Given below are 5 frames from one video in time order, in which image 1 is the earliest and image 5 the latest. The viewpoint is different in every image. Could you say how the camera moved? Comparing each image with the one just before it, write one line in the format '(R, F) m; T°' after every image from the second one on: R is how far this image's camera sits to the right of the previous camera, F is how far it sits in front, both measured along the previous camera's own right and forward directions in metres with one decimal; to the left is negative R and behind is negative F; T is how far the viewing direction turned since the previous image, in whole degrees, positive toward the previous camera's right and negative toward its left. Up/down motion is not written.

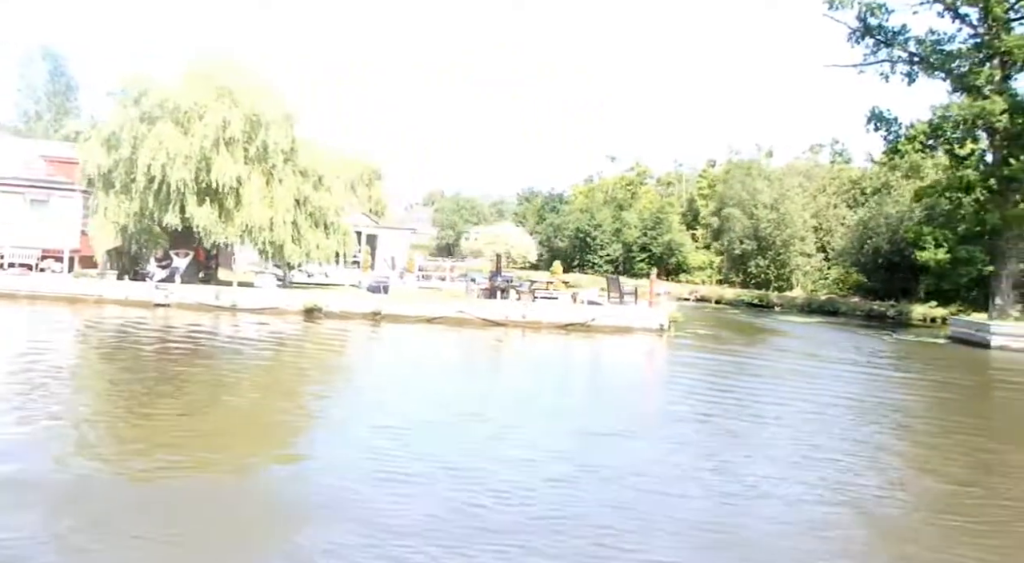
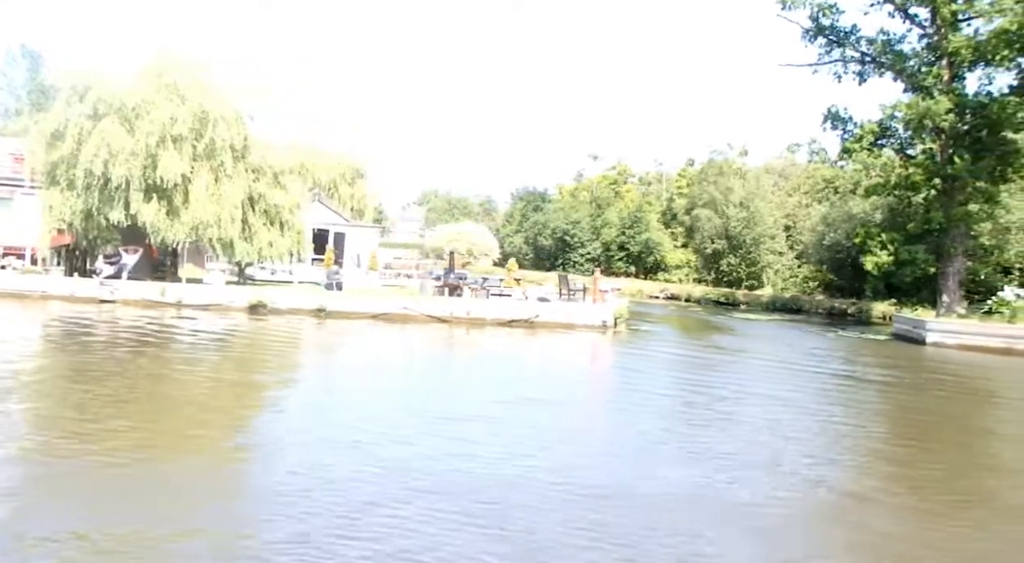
(+1.1, -0.2) m; 0°
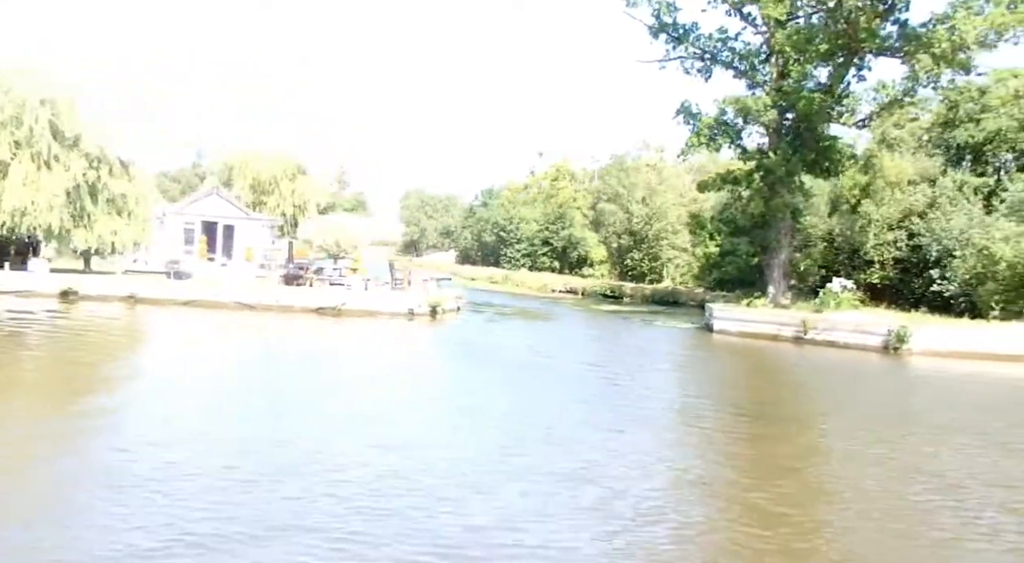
(+3.8, -0.6) m; +2°
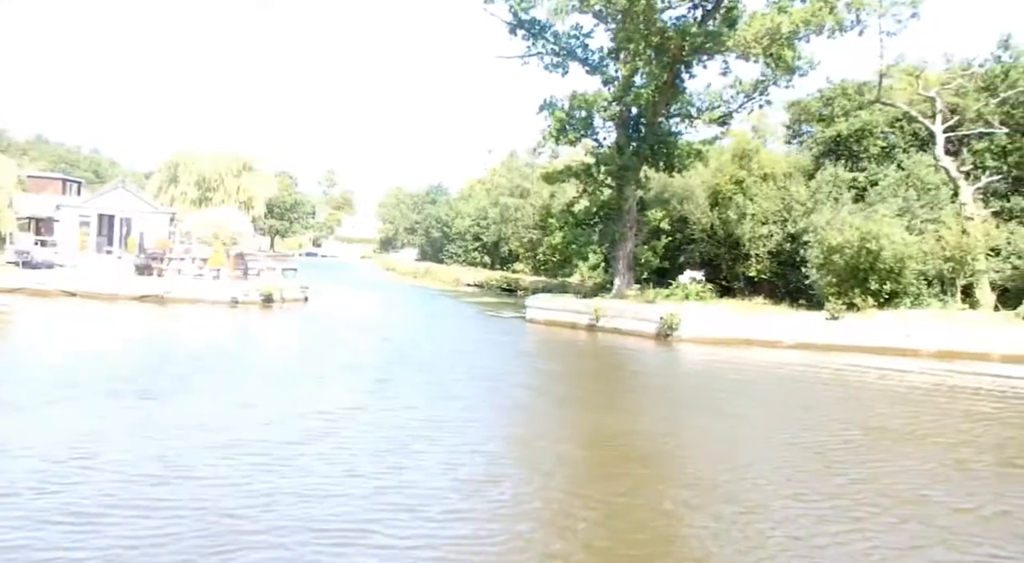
(+3.6, -0.6) m; +2°
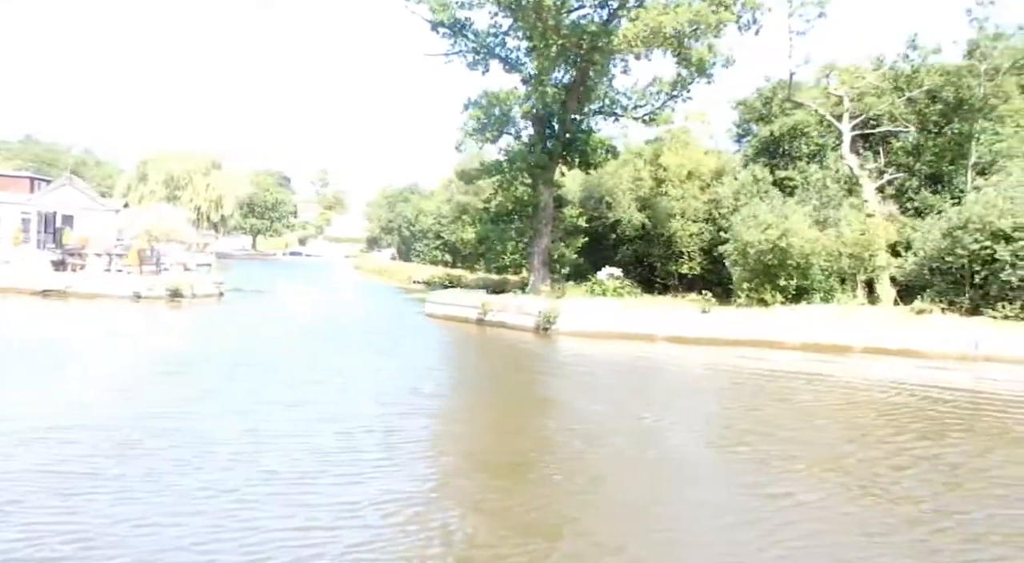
(+2.0, -0.2) m; +1°
